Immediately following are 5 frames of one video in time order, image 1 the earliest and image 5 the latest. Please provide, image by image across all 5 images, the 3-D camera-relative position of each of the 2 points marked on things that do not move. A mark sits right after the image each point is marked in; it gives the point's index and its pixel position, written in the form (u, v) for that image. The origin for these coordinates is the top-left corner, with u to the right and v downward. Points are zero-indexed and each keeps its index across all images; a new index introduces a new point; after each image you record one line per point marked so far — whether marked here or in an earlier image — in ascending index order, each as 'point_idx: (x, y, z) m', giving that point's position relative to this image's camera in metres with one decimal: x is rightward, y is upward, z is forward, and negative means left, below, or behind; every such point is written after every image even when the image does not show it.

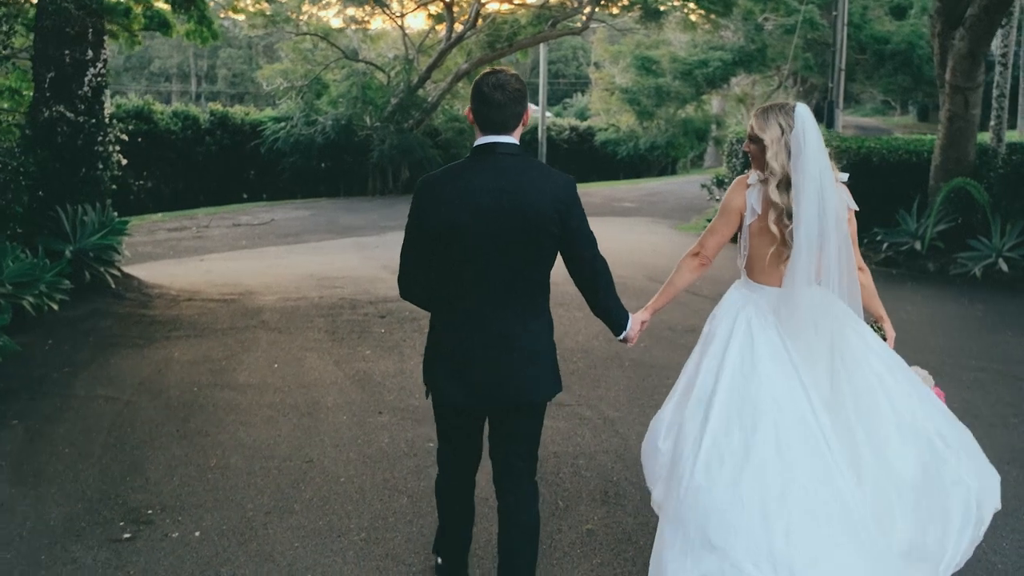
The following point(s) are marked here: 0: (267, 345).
0: (-1.9, -0.5, +8.6) m
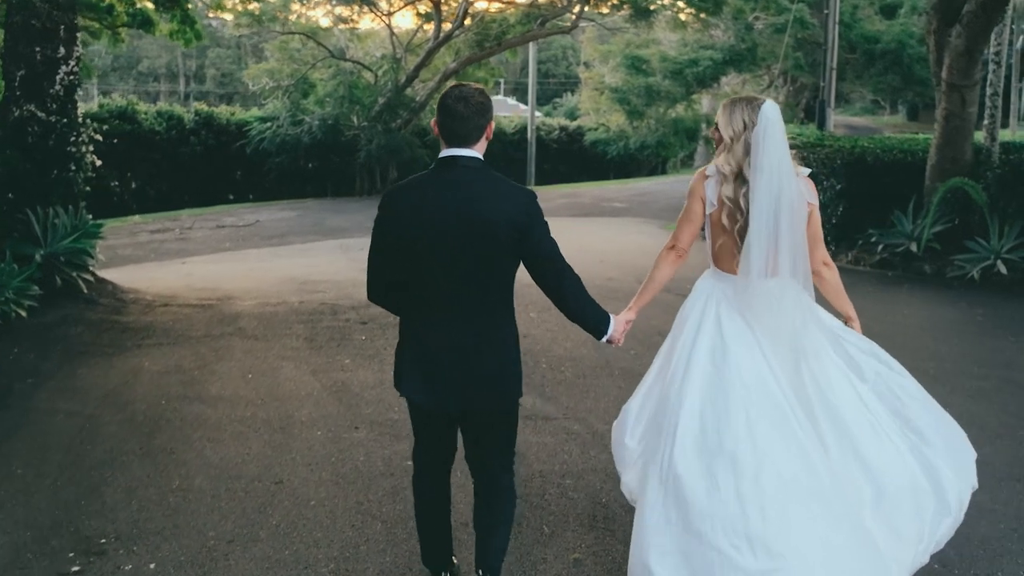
0: (-2.0, -0.5, +8.3) m
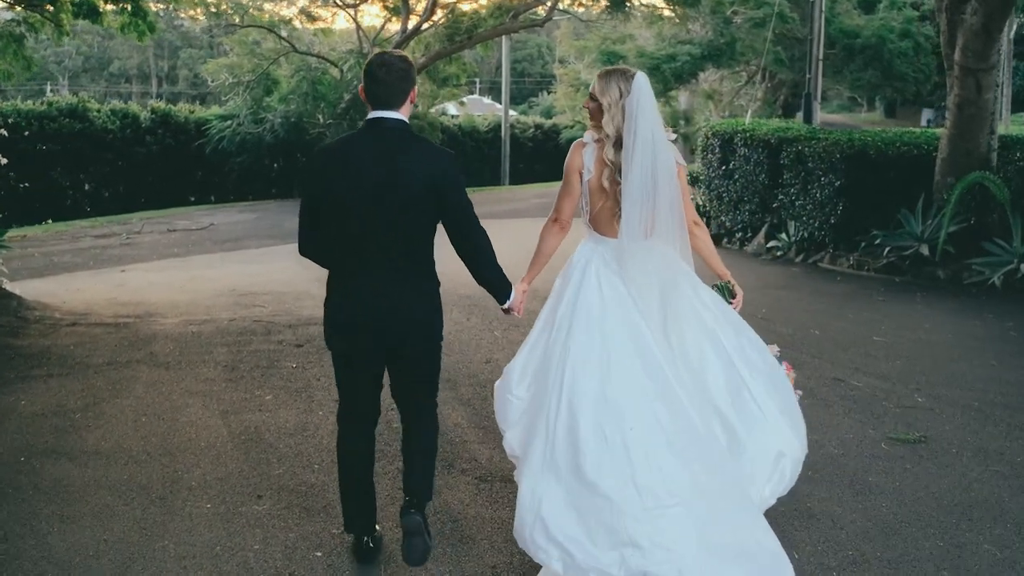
0: (-2.3, -0.6, +6.9) m
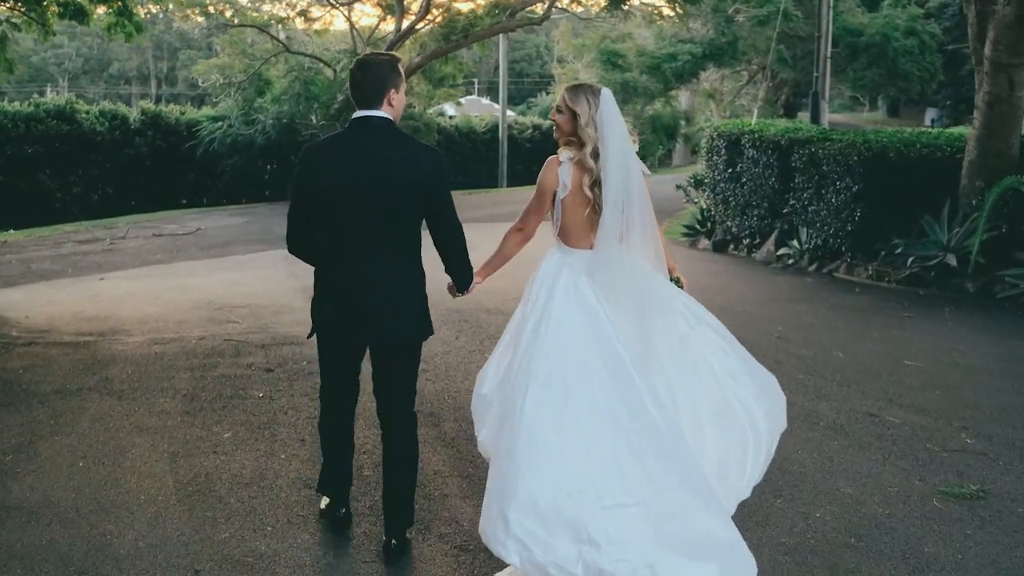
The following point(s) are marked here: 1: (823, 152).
0: (-2.3, -0.7, +6.1) m
1: (+3.3, +1.5, +11.7) m
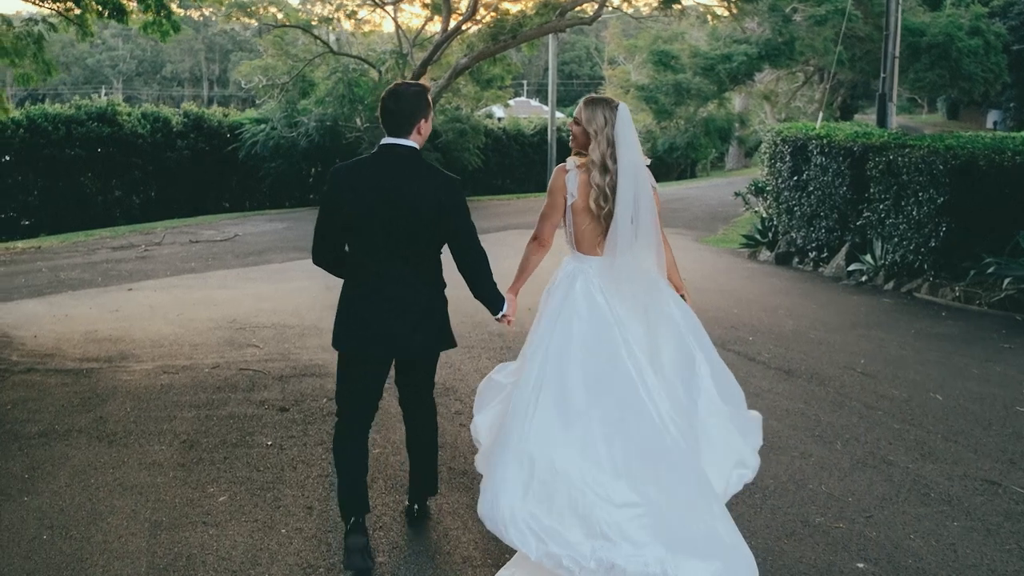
0: (-2.1, -0.9, +5.3) m
1: (+3.8, +1.2, +10.6) m
